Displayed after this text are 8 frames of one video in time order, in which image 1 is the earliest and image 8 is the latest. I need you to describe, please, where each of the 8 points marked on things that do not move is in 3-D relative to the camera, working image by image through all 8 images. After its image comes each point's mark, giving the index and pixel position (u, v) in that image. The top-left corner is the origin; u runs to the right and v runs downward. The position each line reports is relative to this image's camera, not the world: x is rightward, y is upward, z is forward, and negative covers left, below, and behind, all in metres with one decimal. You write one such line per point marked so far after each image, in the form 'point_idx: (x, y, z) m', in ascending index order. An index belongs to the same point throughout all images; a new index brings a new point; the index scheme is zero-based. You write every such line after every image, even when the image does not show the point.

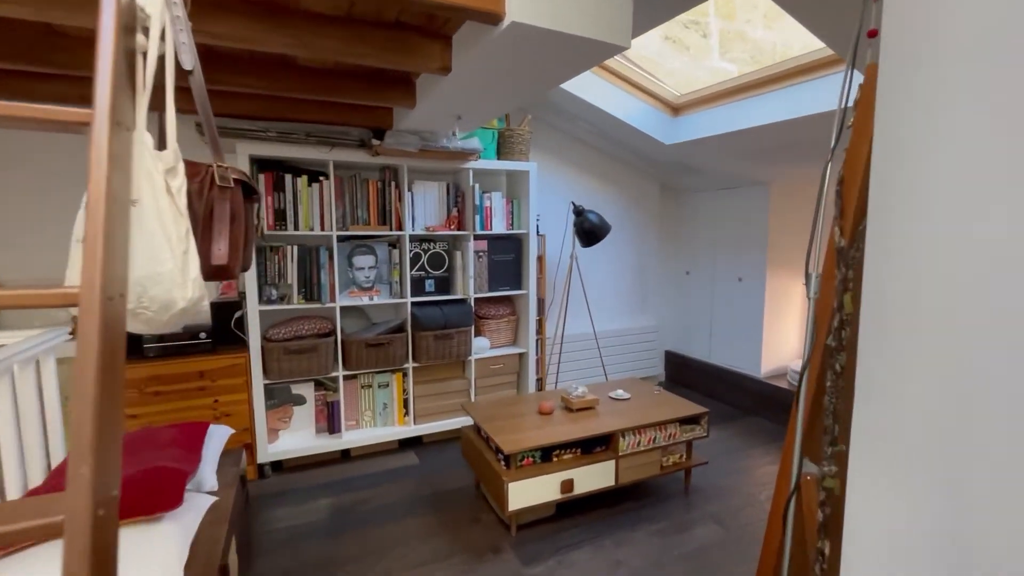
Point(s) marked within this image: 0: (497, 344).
0: (-0.1, -0.4, +3.3) m
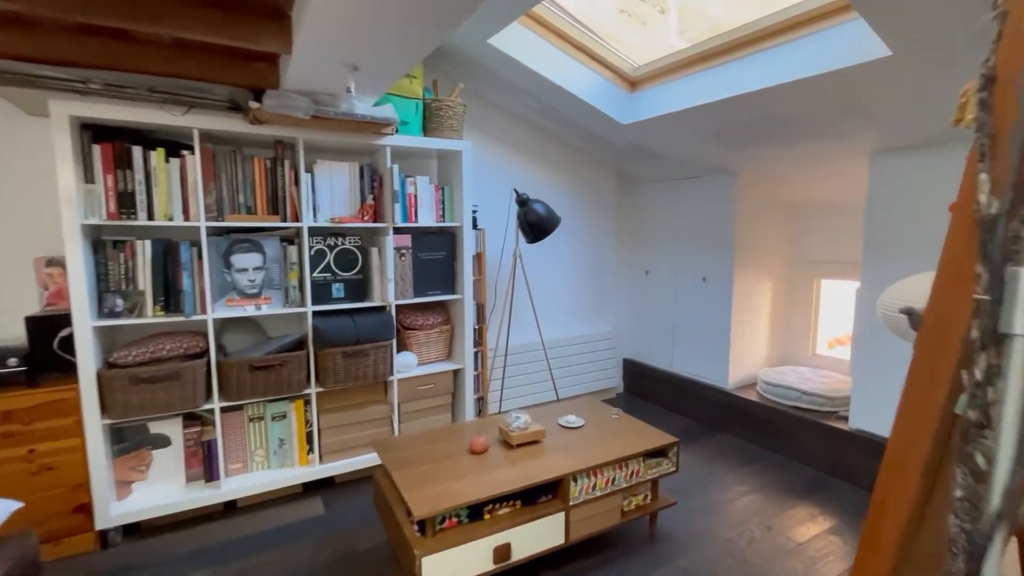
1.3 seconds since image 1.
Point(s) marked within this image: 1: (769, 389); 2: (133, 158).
0: (-0.5, -0.4, +2.8) m
1: (+1.6, -0.6, +3.0) m
2: (-1.5, +0.5, +2.0) m
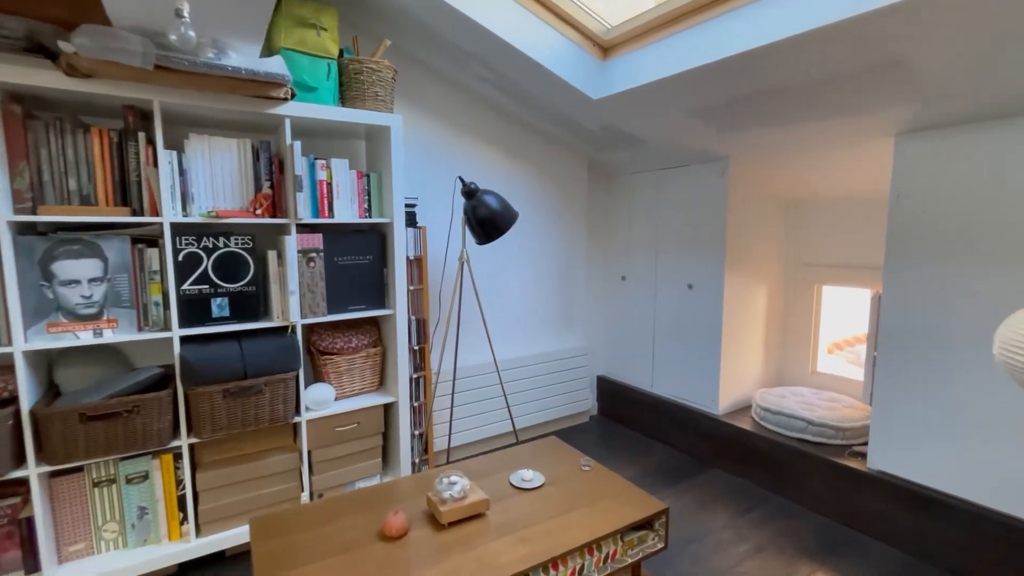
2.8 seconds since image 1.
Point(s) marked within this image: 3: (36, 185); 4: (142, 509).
0: (-0.7, -0.5, +2.2) m
1: (+1.3, -0.7, +2.5) m
2: (-1.8, +0.5, +1.4) m
3: (-1.6, +0.3, +1.6) m
4: (-1.4, -0.8, +1.8) m
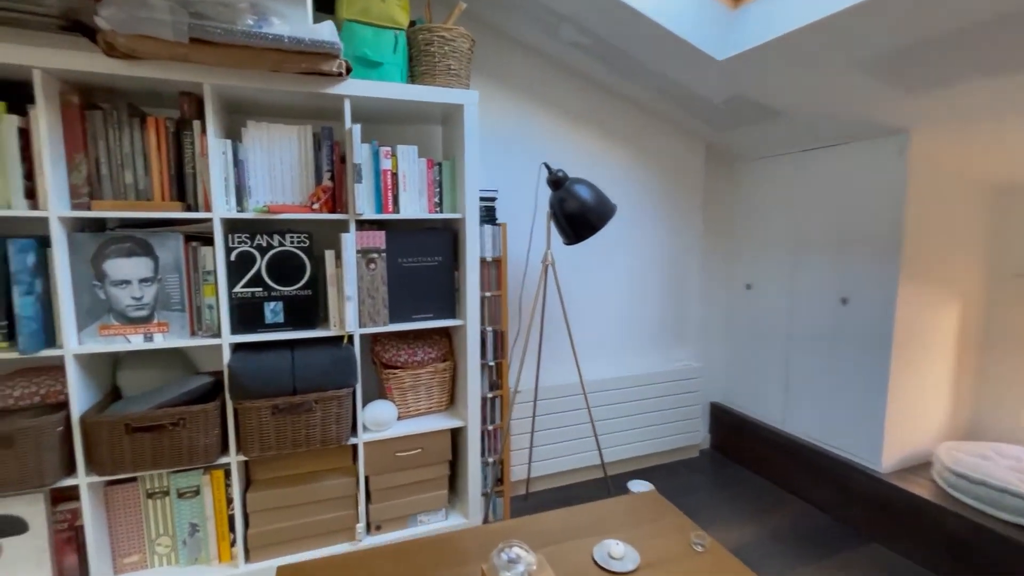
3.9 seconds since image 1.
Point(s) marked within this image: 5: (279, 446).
0: (-0.4, -0.5, +1.9) m
1: (+1.7, -0.8, +1.8) m
2: (-1.5, +0.5, +1.3) m
3: (-1.3, +0.3, +1.5) m
4: (-1.1, -0.8, +1.6) m
5: (-0.8, -0.5, +1.6) m
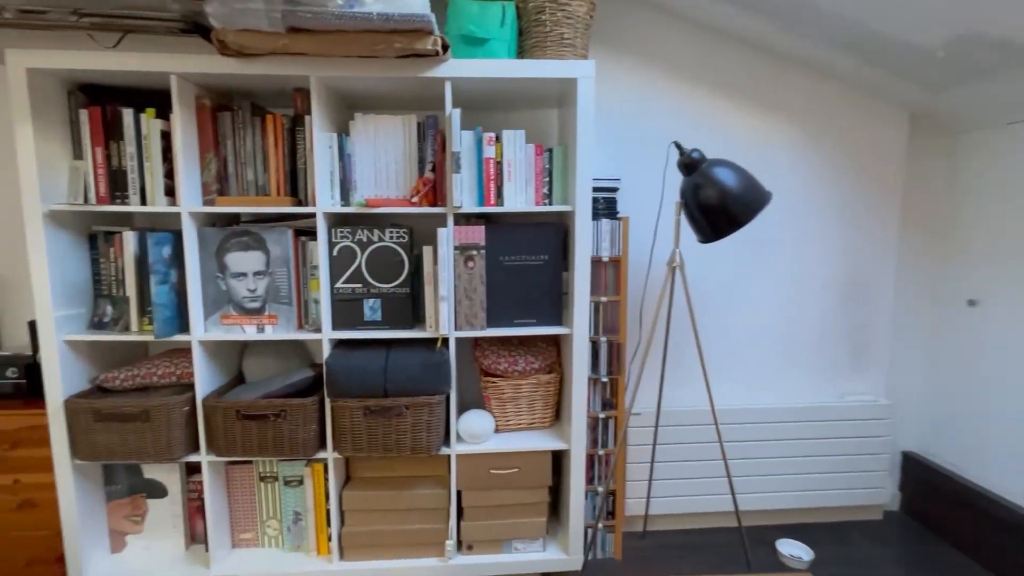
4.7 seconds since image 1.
0: (0.0, -0.5, +1.7) m
1: (+2.0, -0.8, +1.1) m
2: (-1.2, +0.5, +1.5) m
3: (-1.0, +0.4, +1.6) m
4: (-0.8, -0.8, +1.7) m
5: (-0.5, -0.5, +1.5) m
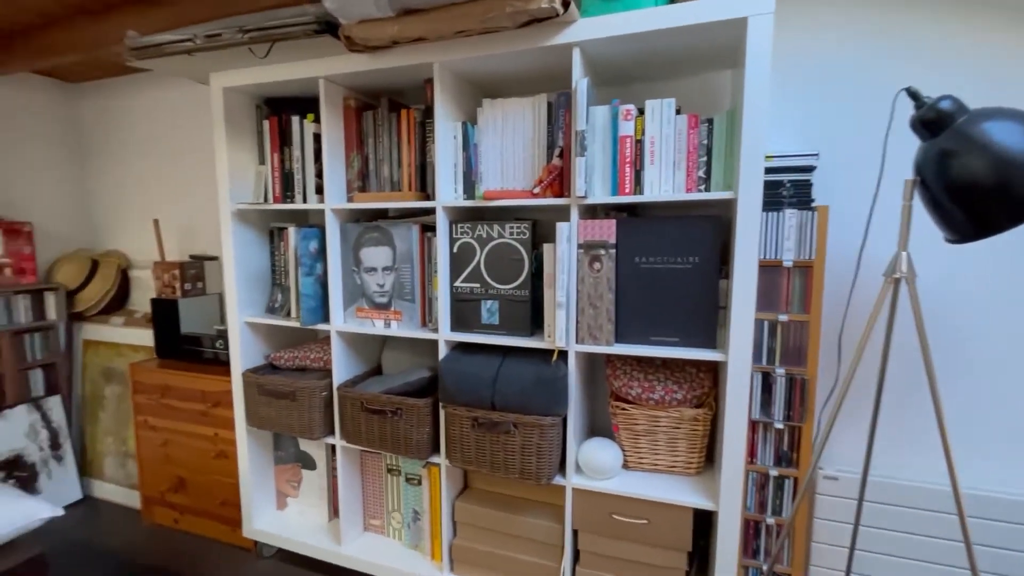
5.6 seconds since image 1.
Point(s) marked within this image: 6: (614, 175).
0: (+0.4, -0.5, +1.4) m
1: (+1.9, -0.9, 0.0) m
2: (-0.8, +0.5, +1.7) m
3: (-0.5, +0.4, +1.6) m
4: (-0.3, -0.8, +1.7) m
5: (-0.1, -0.5, +1.4) m
6: (+0.3, +0.3, +1.3) m
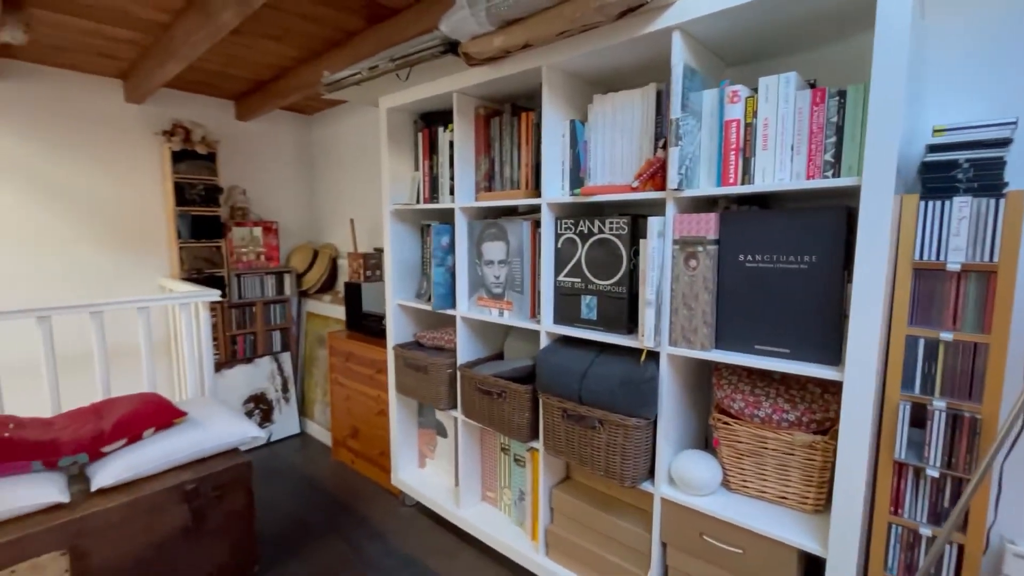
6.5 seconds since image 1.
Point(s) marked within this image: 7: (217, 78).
0: (+0.6, -0.5, +1.3) m
1: (+1.5, -1.0, -0.6) m
2: (-0.3, +0.6, +1.9) m
3: (-0.1, +0.4, +1.8) m
4: (0.0, -0.8, +1.8) m
5: (+0.2, -0.5, +1.4) m
6: (+0.5, +0.3, +1.2) m
7: (-1.5, +1.0, +2.4) m
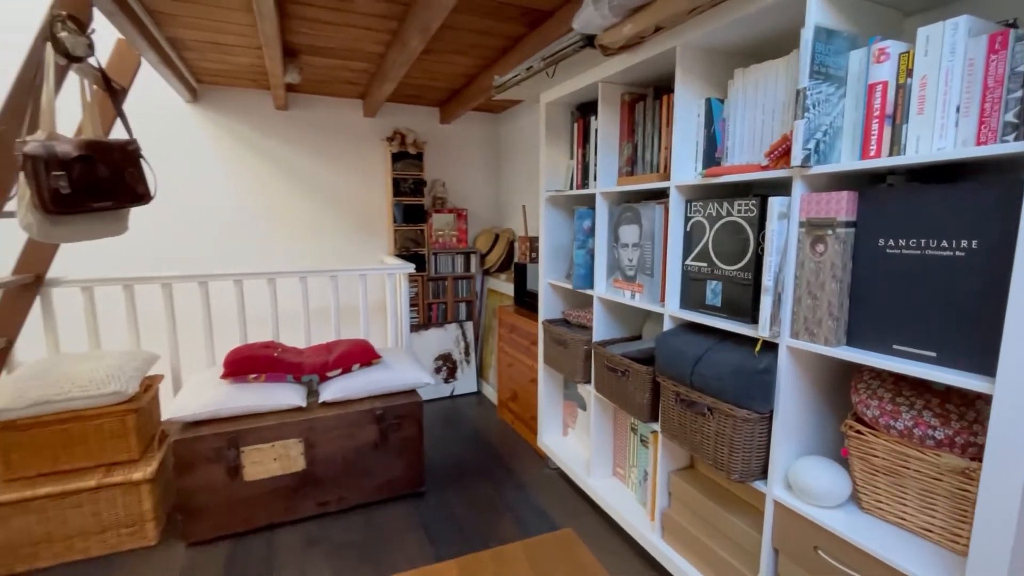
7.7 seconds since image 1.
0: (+0.9, -0.5, +1.1) m
1: (+0.9, -1.1, -1.0) m
2: (+0.3, +0.7, +2.0) m
3: (+0.5, +0.5, +1.8) m
4: (+0.5, -0.7, +1.8) m
5: (+0.5, -0.5, +1.4) m
6: (+0.8, +0.3, +1.0) m
7: (-0.5, +1.2, +2.9) m
